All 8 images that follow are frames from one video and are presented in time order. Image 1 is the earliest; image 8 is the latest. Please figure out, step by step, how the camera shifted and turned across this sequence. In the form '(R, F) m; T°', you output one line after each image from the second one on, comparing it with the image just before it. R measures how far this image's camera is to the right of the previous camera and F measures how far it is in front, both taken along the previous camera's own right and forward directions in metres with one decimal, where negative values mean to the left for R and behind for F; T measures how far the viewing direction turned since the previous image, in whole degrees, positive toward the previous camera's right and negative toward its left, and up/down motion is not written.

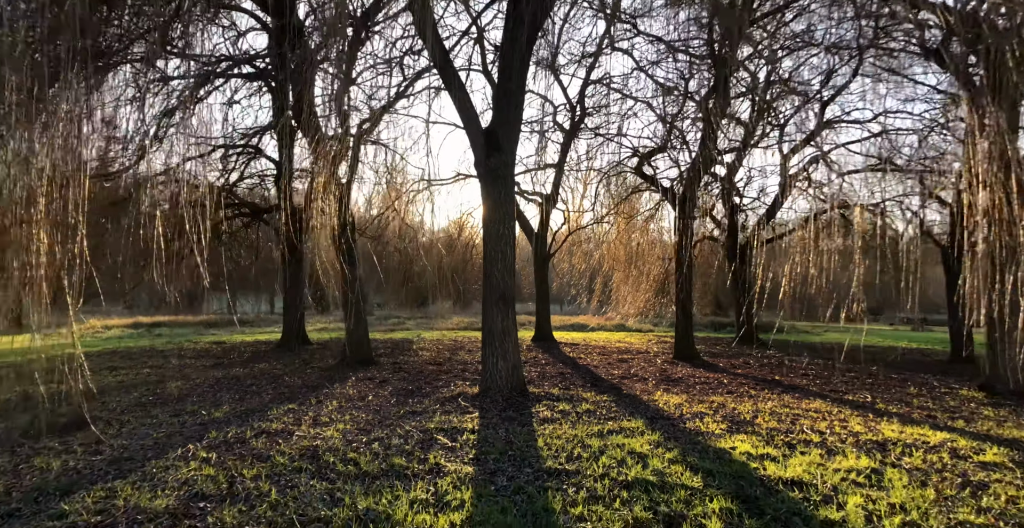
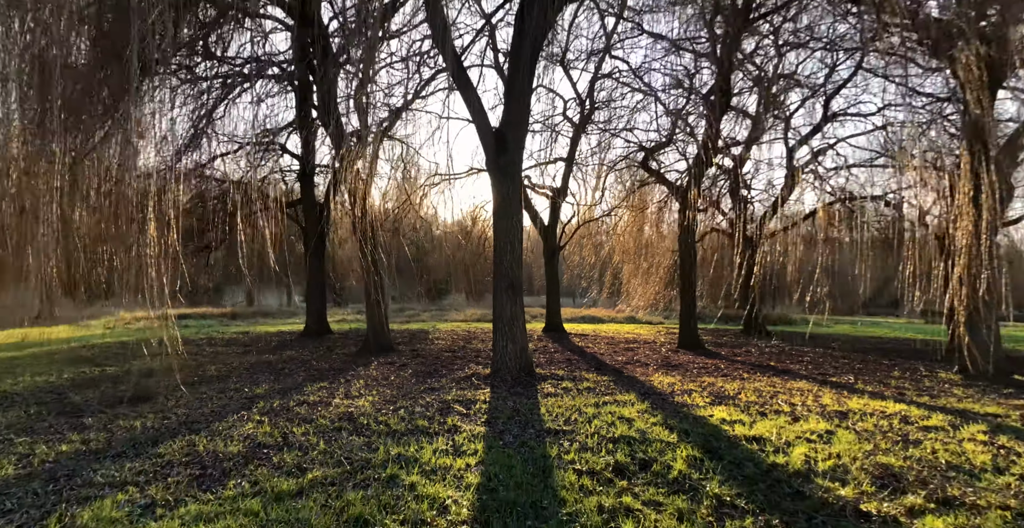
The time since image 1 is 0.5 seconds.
(+0.1, -0.7) m; -1°
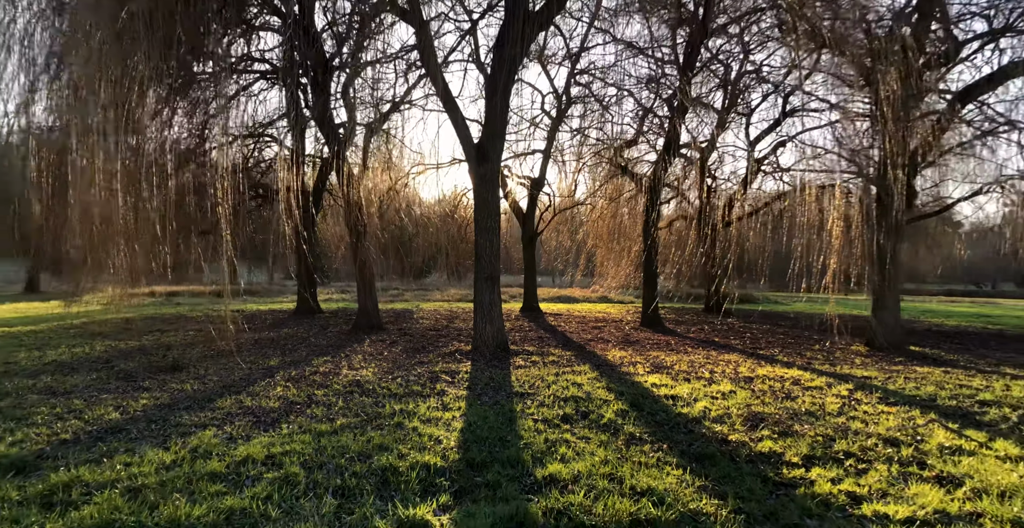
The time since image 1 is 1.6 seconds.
(0.0, -1.2) m; +2°
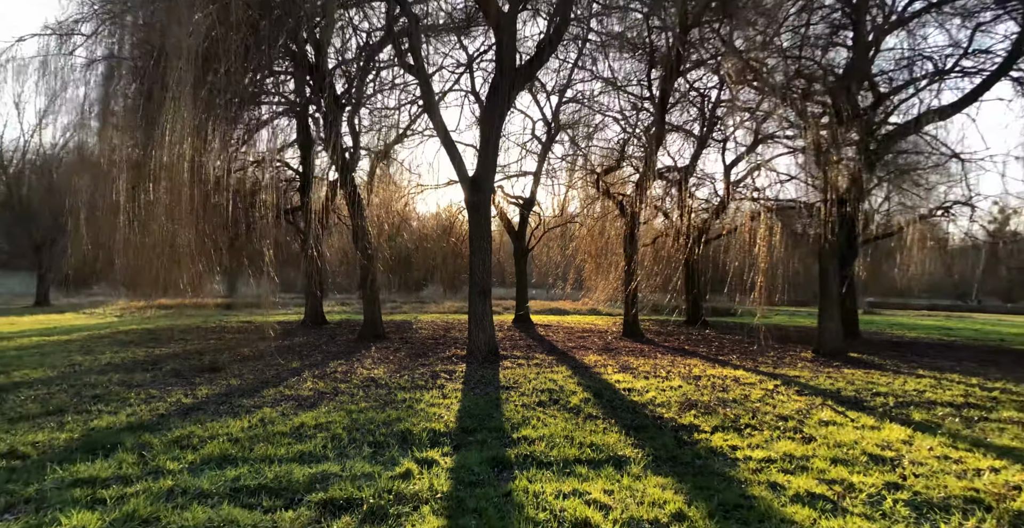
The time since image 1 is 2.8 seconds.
(+0.1, -1.3) m; 0°
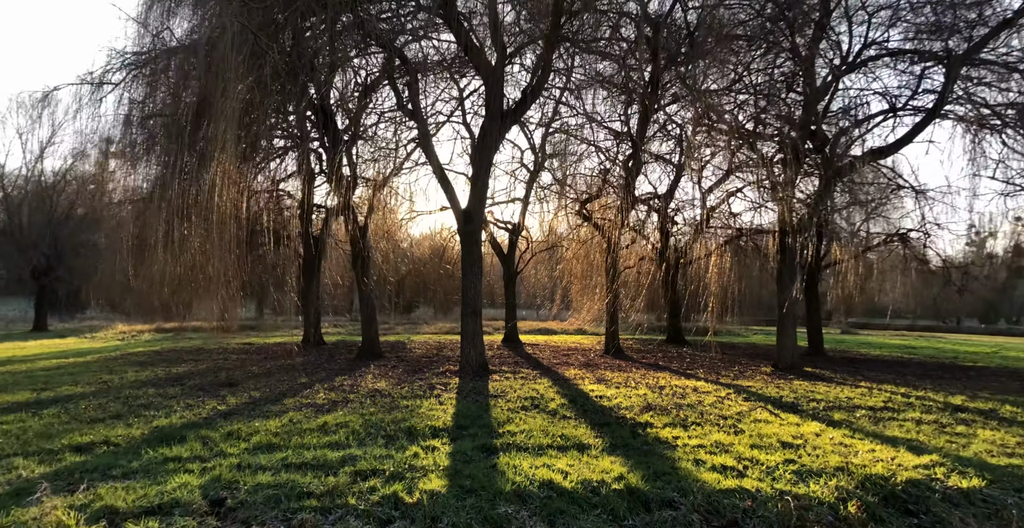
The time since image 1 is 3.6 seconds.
(0.0, -1.1) m; +1°
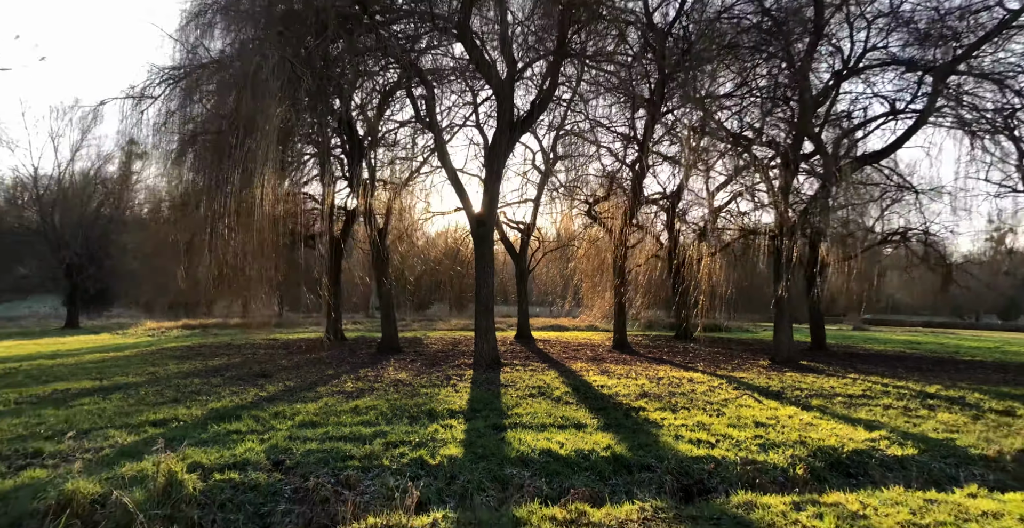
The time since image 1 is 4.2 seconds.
(+0.1, -0.8) m; -1°
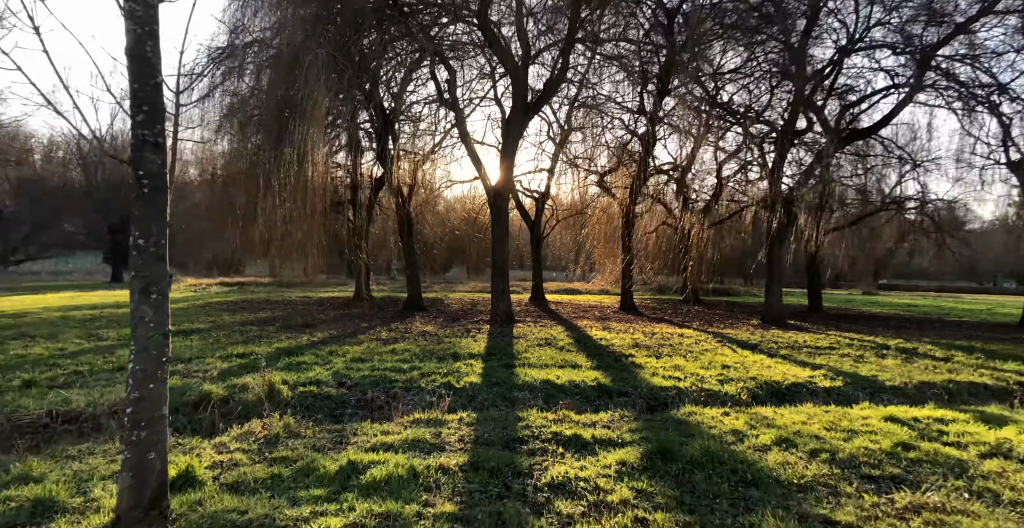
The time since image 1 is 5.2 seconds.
(+0.1, -1.2) m; -2°
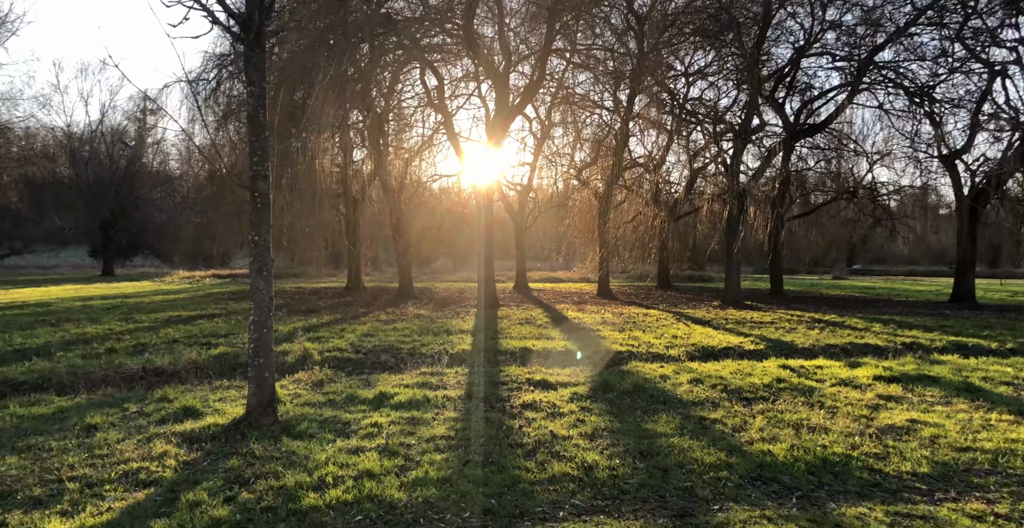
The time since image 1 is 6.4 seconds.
(0.0, -1.3) m; +1°
